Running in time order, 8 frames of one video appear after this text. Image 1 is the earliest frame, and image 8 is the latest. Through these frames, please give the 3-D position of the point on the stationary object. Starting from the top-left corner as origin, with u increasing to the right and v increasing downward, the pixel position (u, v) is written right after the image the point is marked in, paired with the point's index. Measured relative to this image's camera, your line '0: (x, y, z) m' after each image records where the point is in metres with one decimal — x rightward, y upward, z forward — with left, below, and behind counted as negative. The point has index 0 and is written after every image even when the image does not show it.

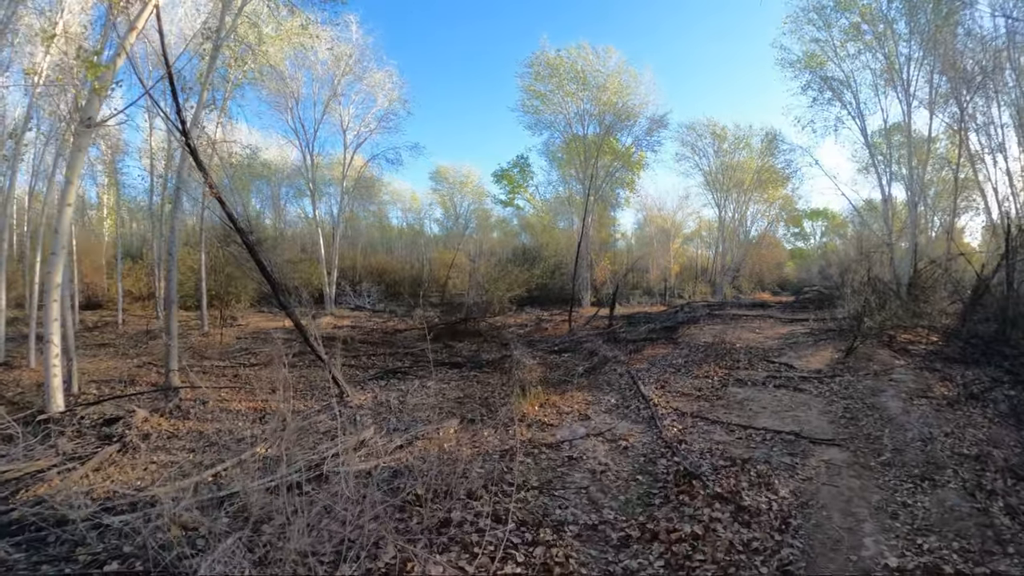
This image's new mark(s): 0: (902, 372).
0: (+5.7, -1.3, +7.5) m
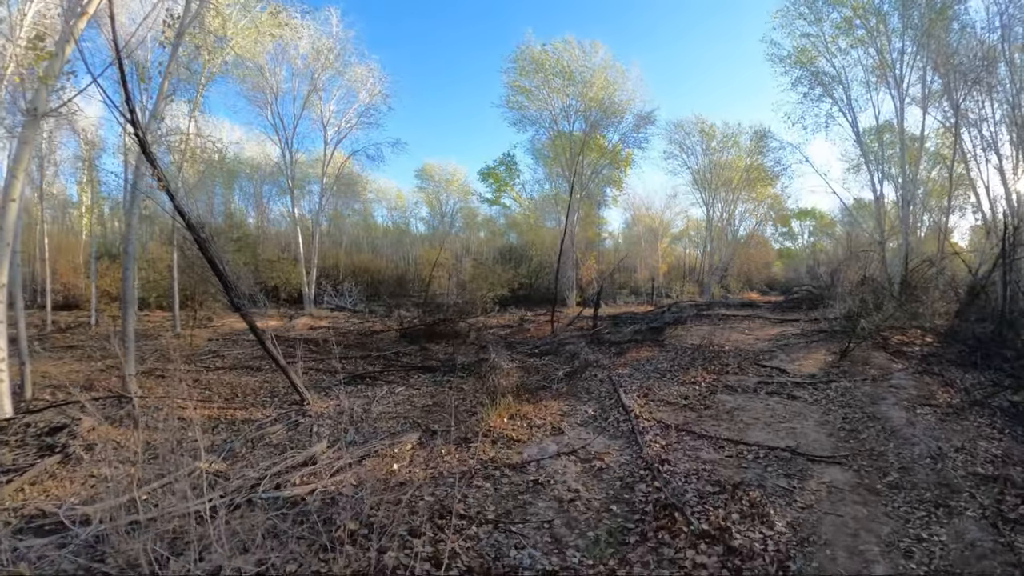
0: (+5.3, -1.2, +7.1) m
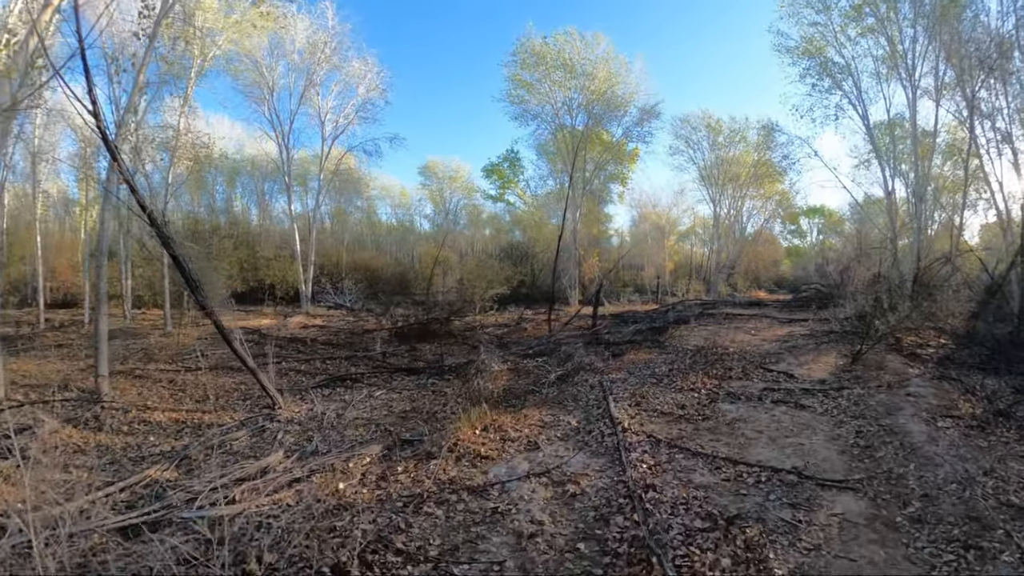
0: (+5.2, -1.2, +6.6) m
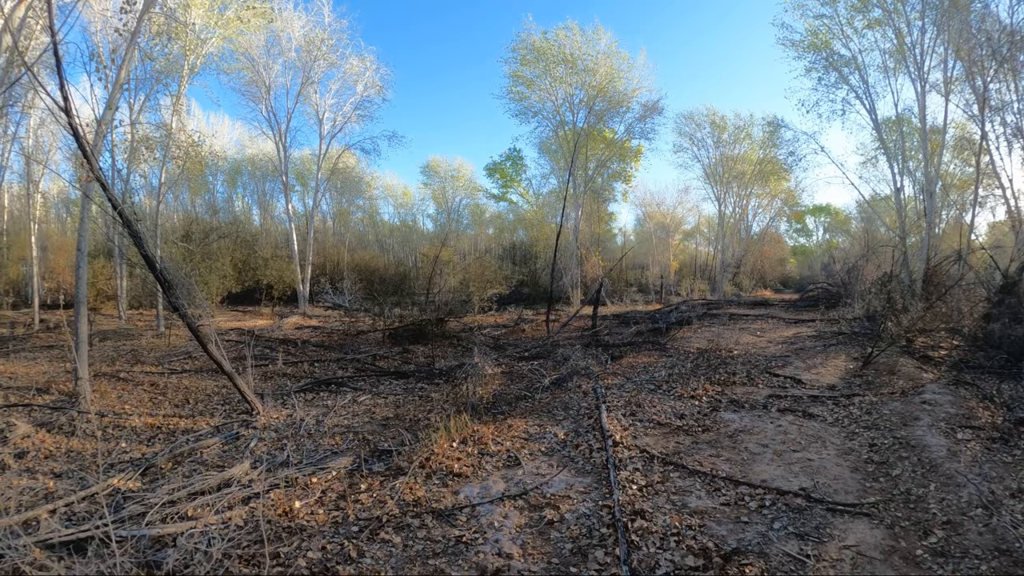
0: (+5.0, -1.2, +6.2) m
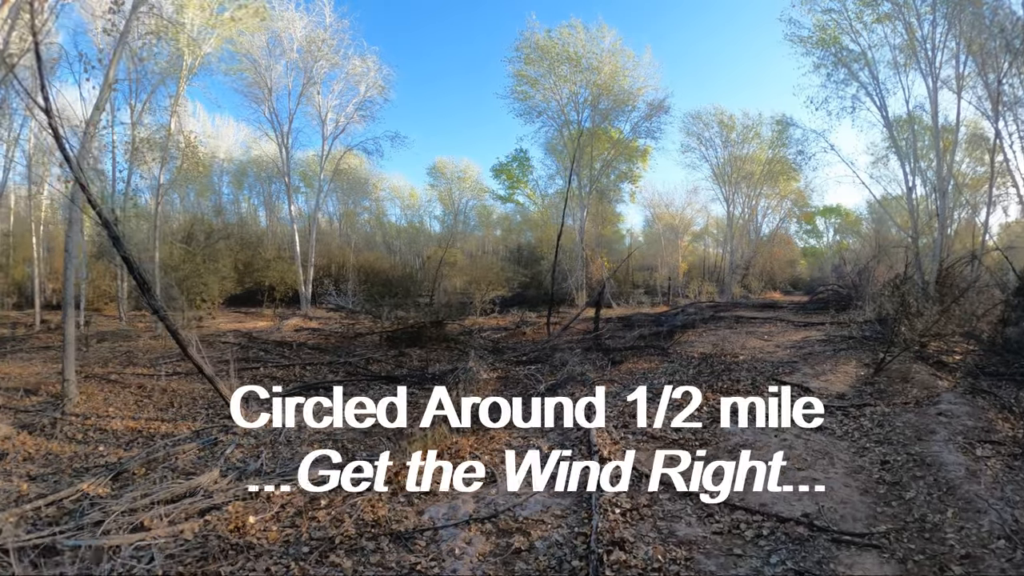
0: (+4.9, -1.3, +5.8) m
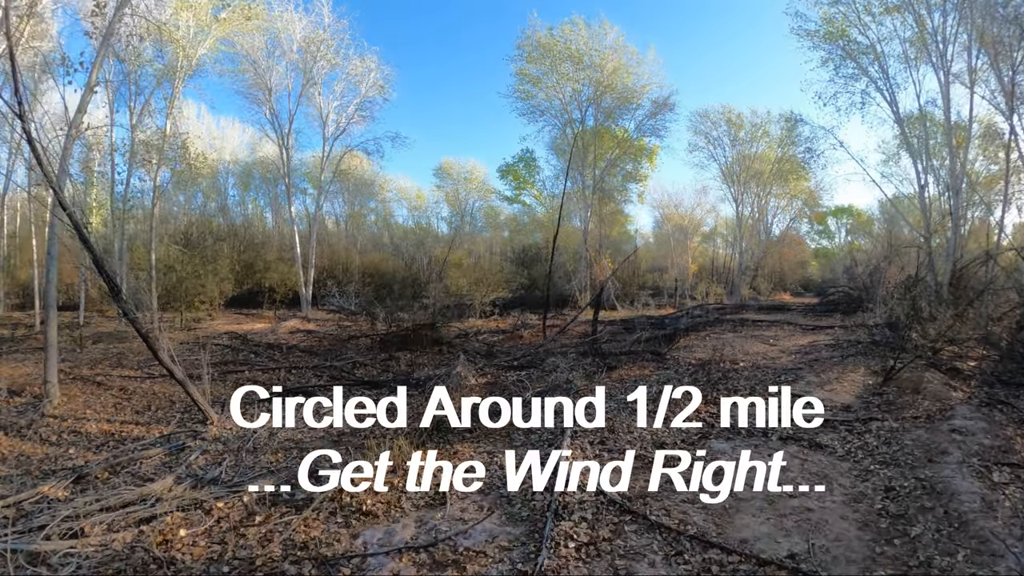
0: (+4.7, -1.3, +5.4) m
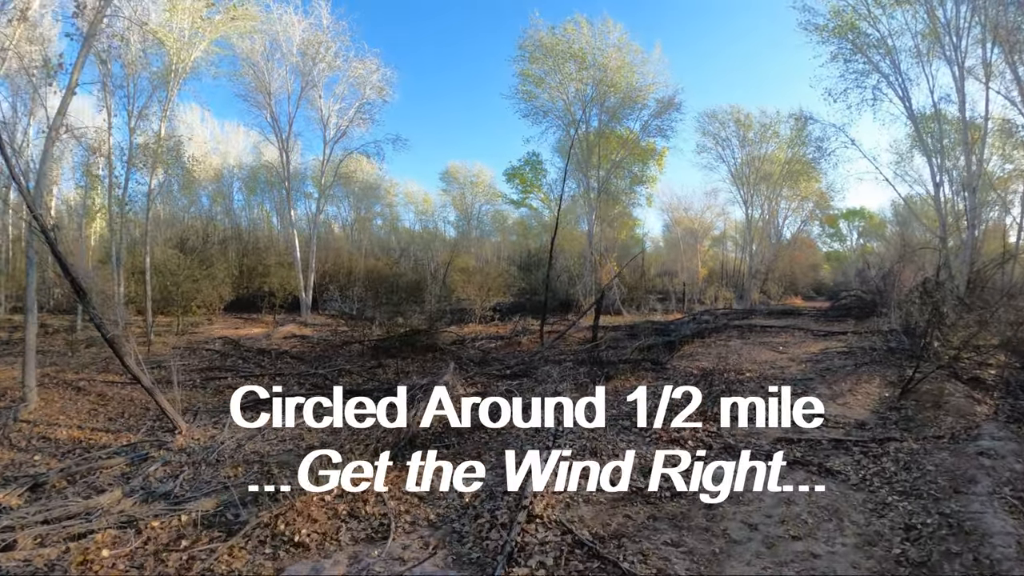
0: (+4.5, -1.3, +4.9) m
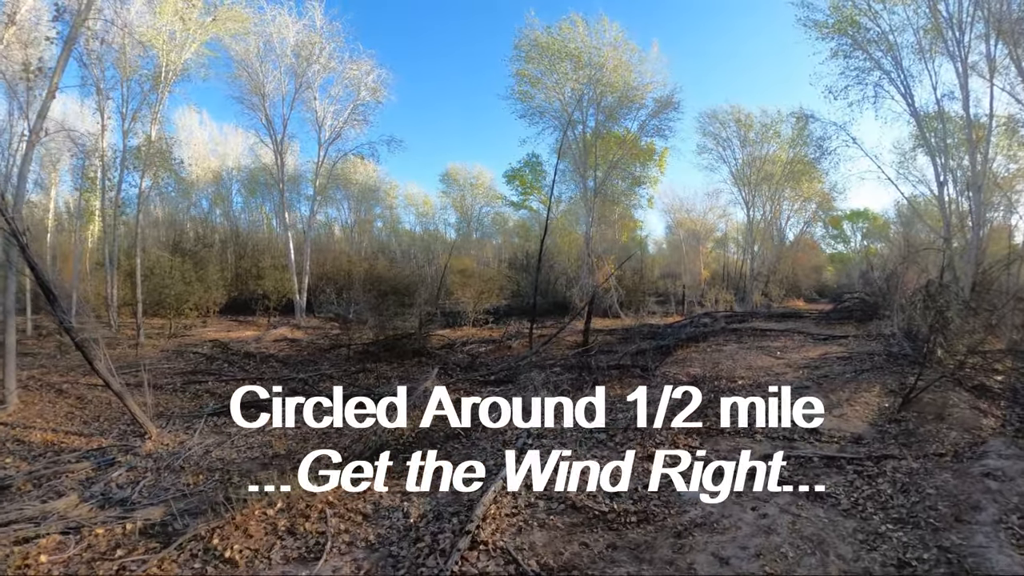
0: (+4.3, -1.4, +4.6) m
